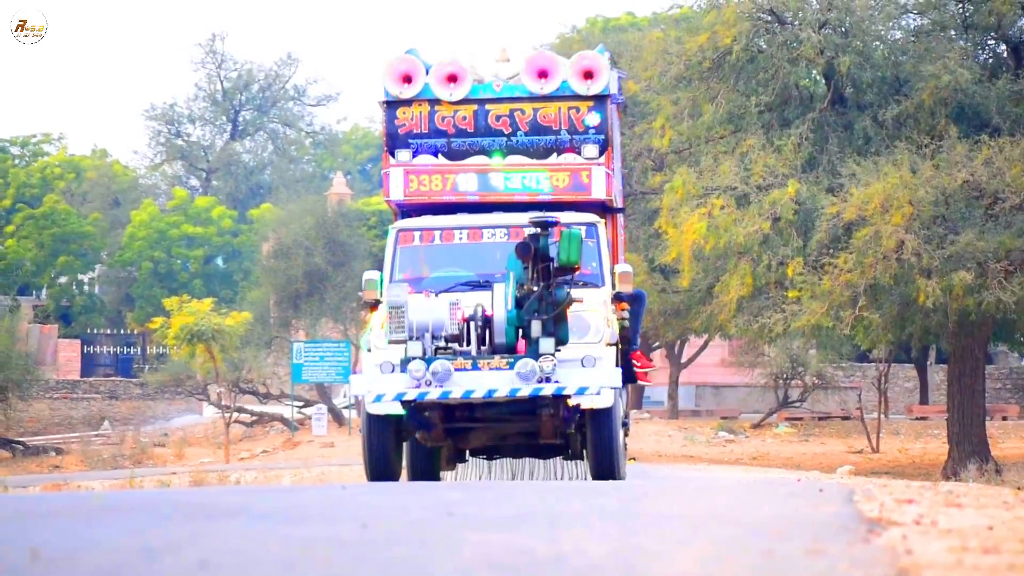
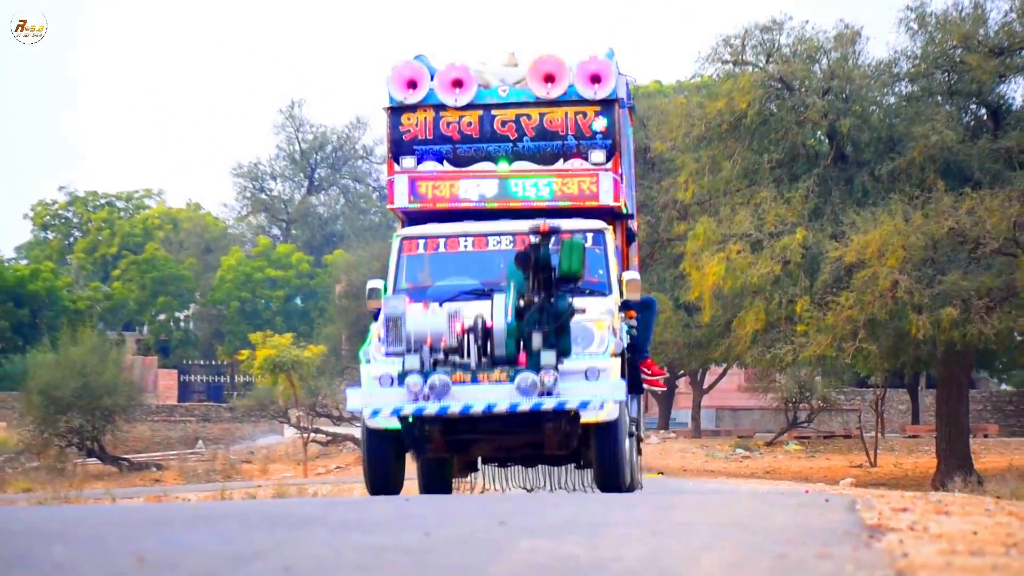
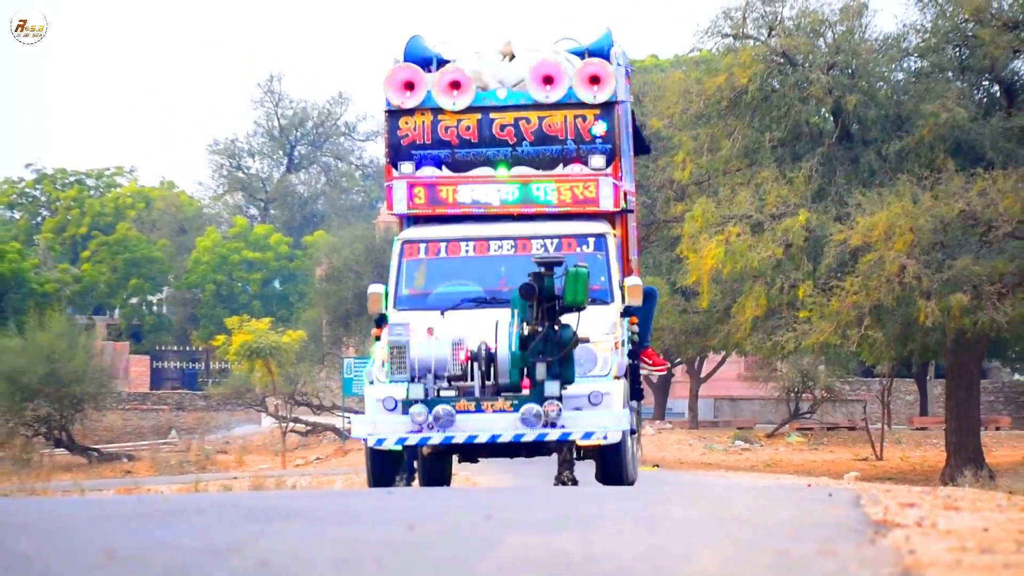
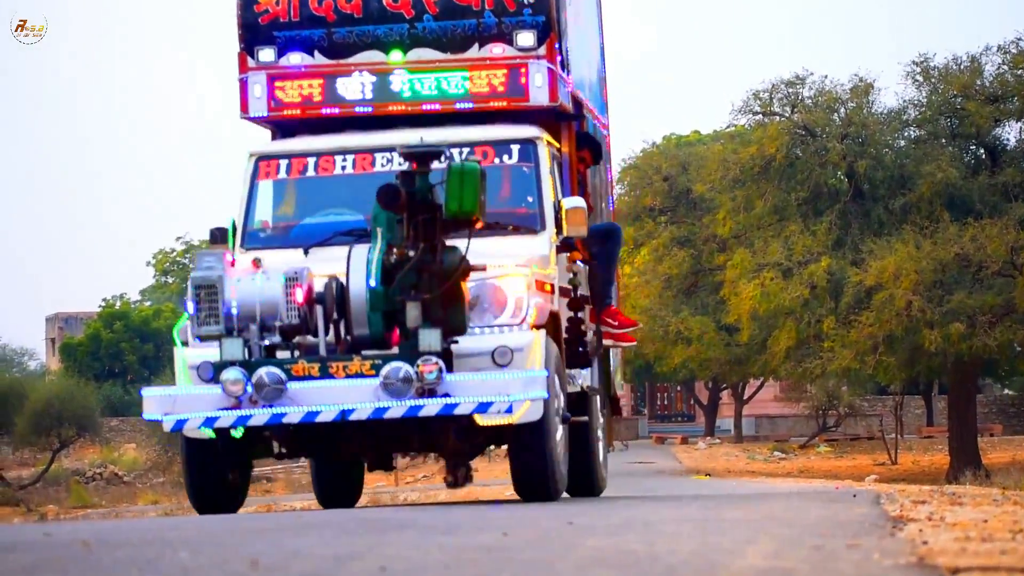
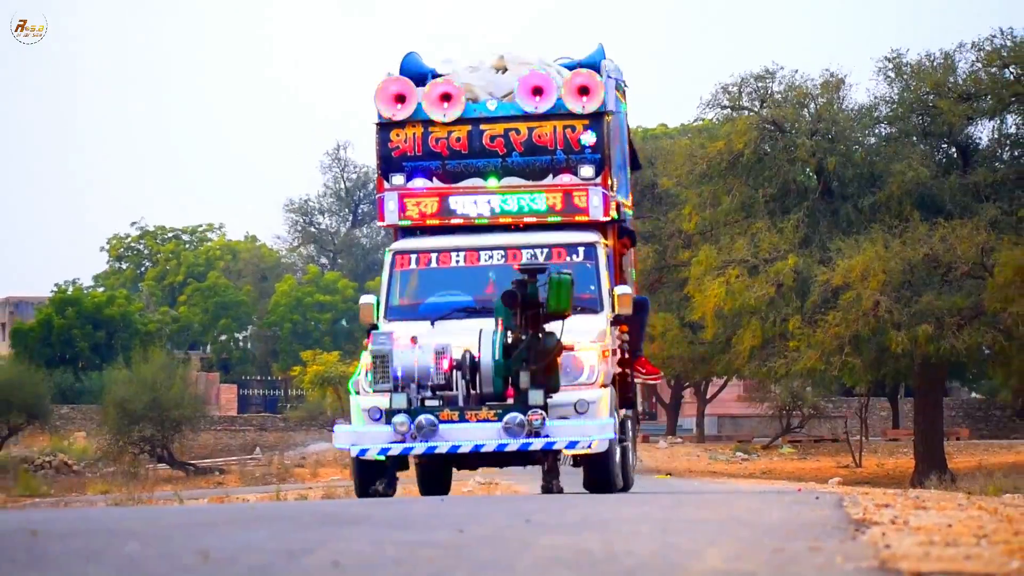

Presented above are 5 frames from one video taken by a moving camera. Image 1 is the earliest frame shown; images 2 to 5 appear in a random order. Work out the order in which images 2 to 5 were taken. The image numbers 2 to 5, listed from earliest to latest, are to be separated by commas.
3, 2, 5, 4
